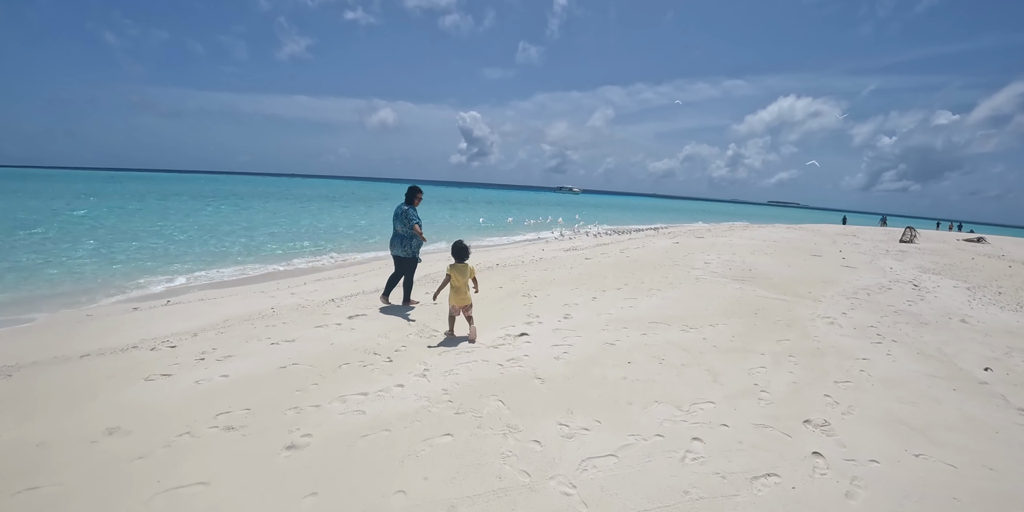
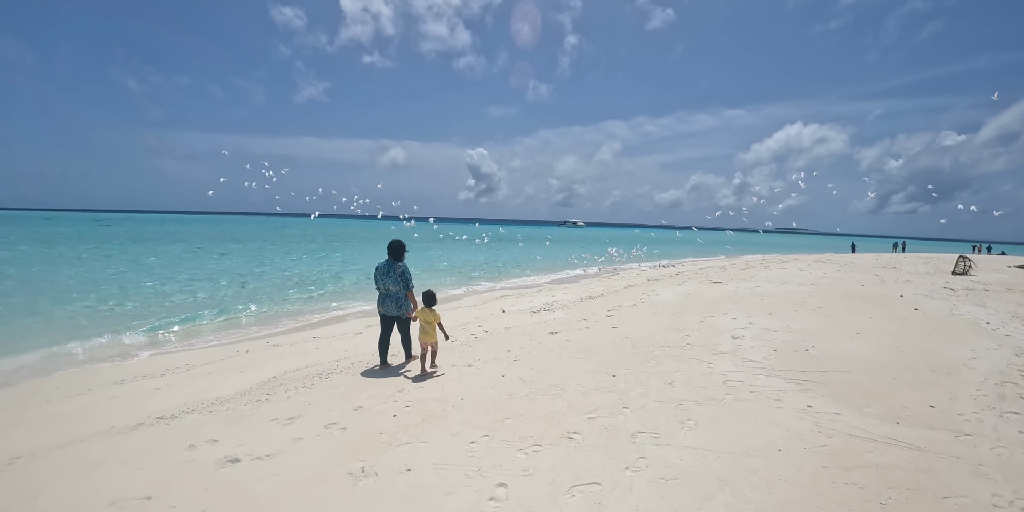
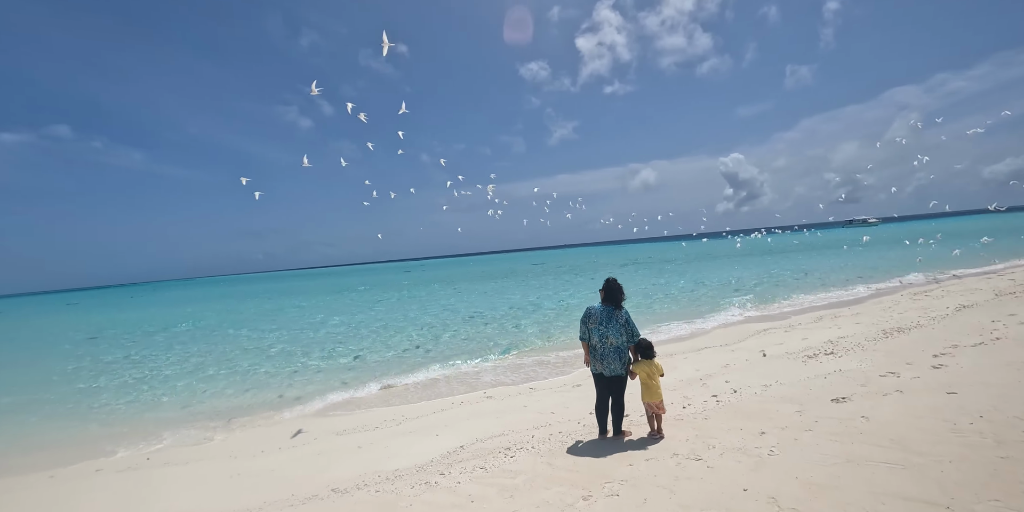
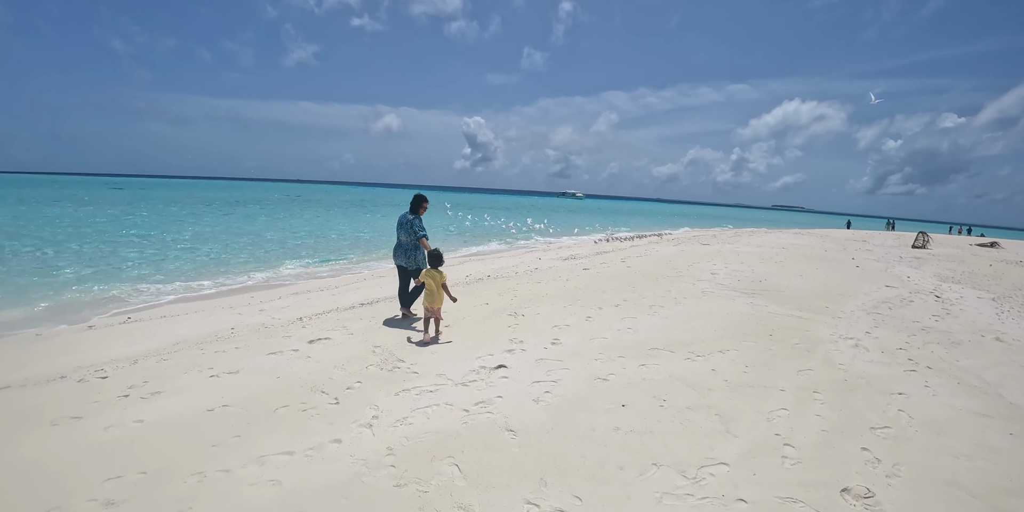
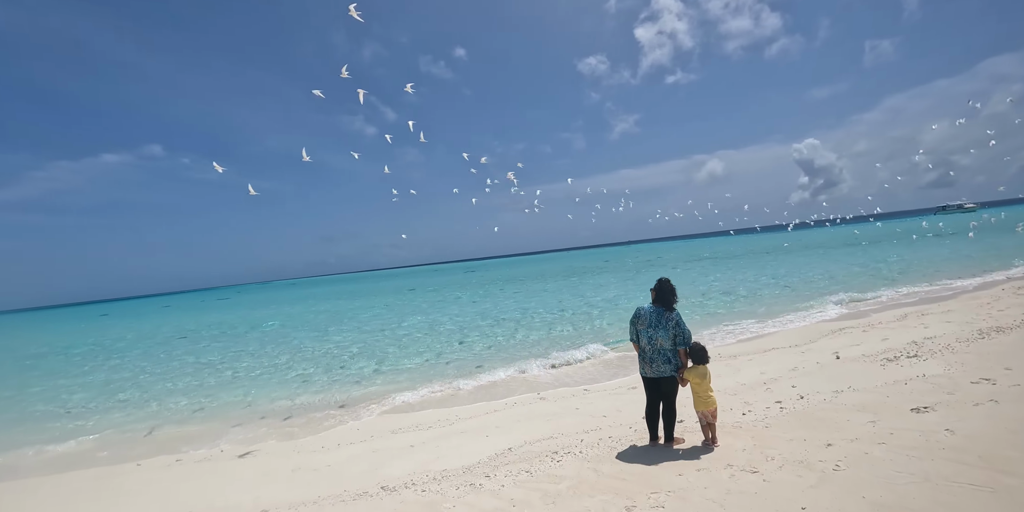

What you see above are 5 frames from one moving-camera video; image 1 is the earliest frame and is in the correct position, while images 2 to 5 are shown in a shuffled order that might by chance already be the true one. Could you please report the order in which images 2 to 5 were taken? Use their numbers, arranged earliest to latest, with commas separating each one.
4, 2, 3, 5
